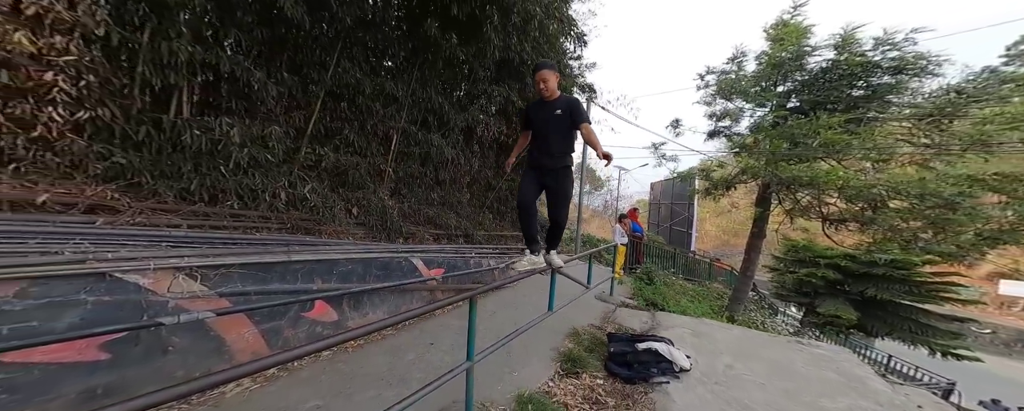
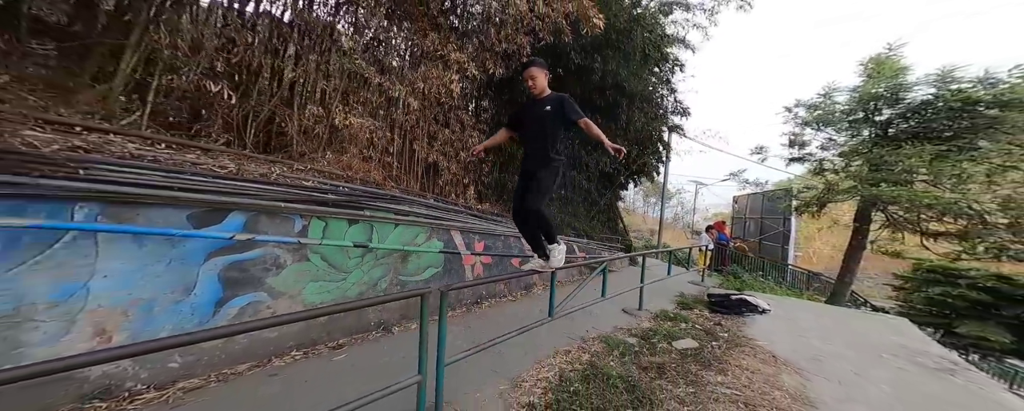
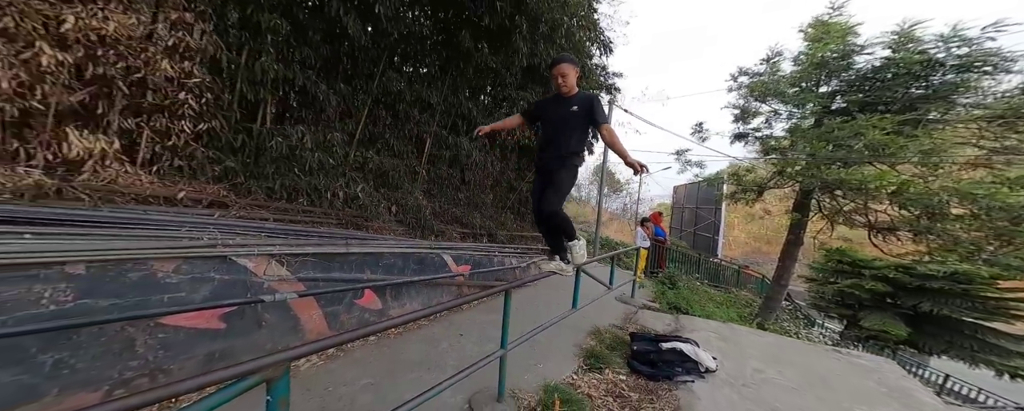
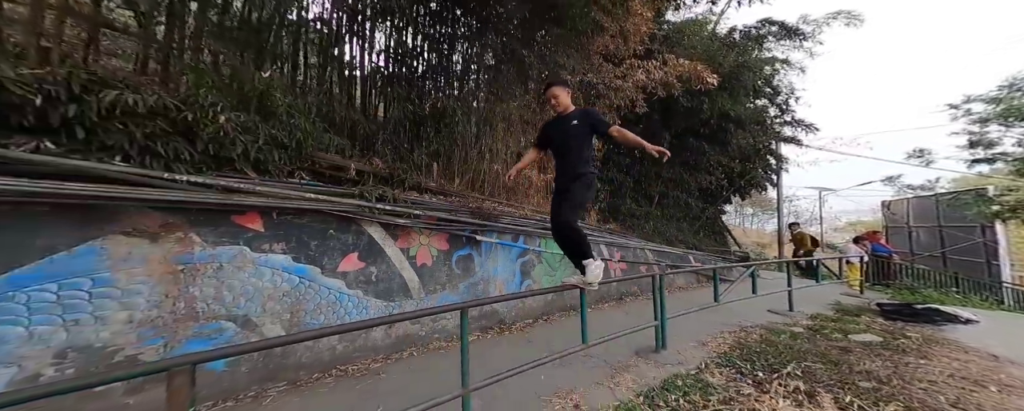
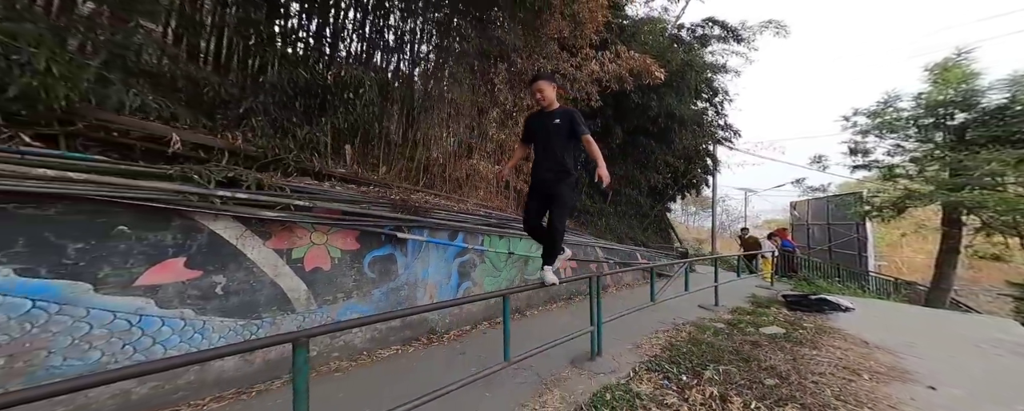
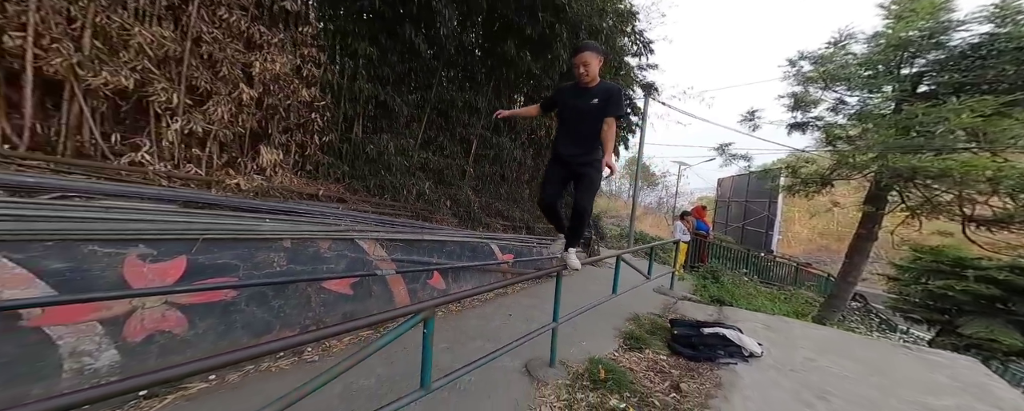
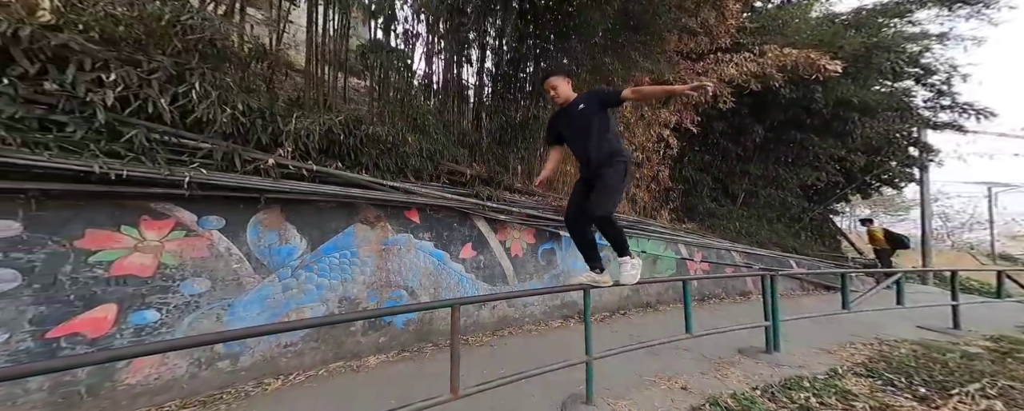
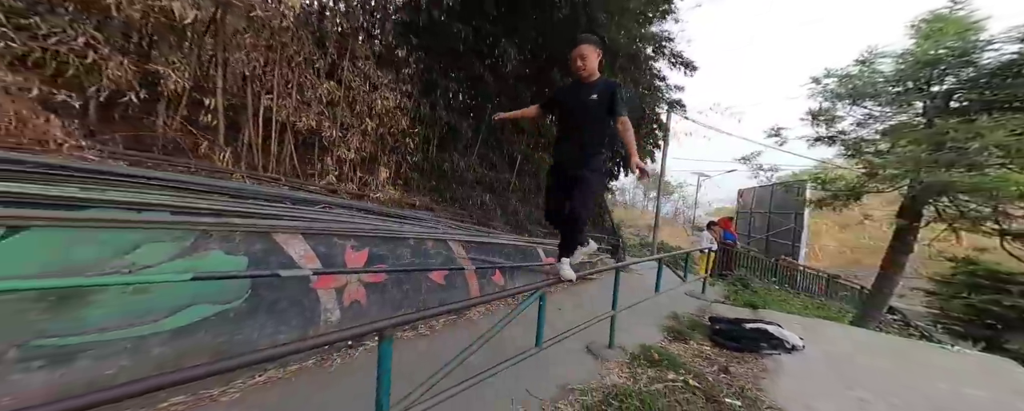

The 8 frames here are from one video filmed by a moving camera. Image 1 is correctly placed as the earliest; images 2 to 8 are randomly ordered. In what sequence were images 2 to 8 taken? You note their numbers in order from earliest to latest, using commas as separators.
3, 6, 8, 2, 5, 4, 7
